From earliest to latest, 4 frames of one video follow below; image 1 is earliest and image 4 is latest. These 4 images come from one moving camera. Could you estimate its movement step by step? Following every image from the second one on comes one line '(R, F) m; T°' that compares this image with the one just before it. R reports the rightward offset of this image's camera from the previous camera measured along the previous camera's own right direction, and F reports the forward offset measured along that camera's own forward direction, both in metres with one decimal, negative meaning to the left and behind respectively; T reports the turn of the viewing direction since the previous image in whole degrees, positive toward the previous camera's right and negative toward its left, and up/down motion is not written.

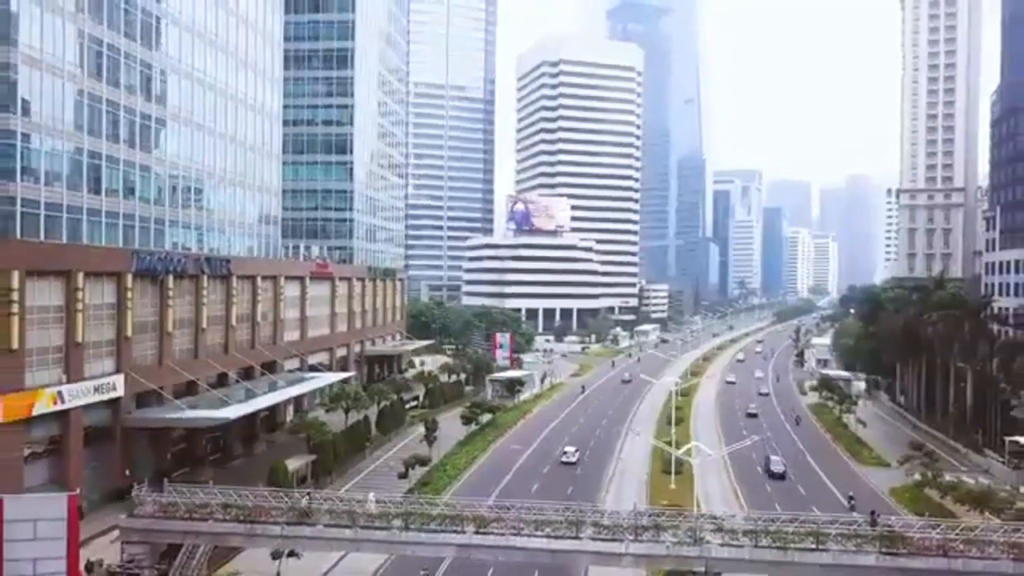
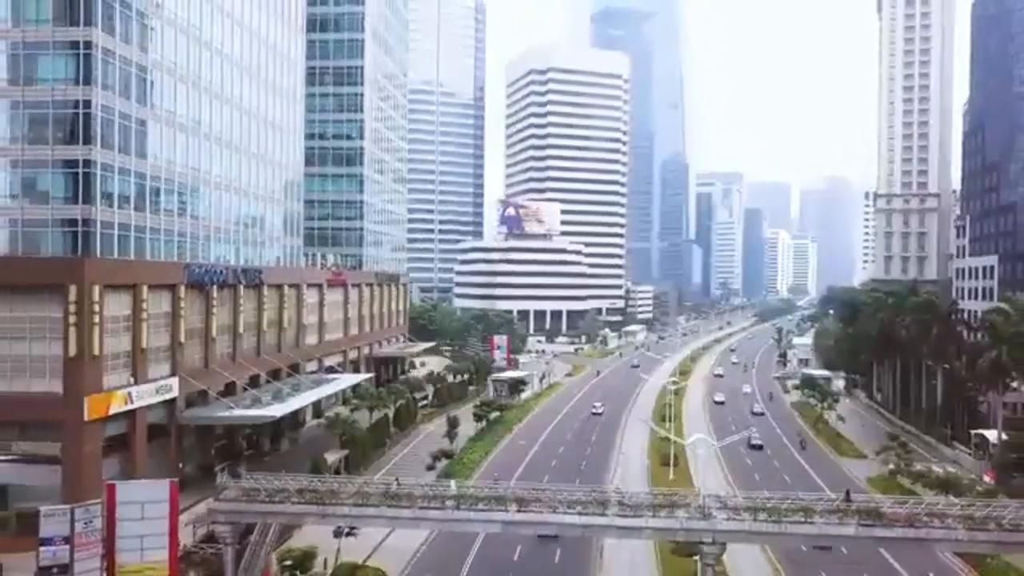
(-2.0, -5.3) m; +1°
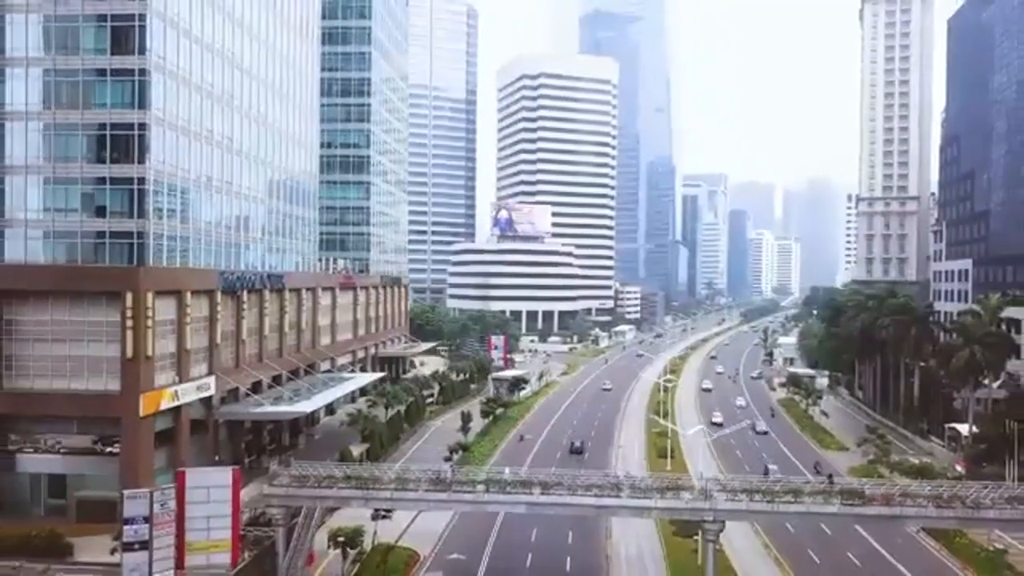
(-1.6, -4.5) m; +1°
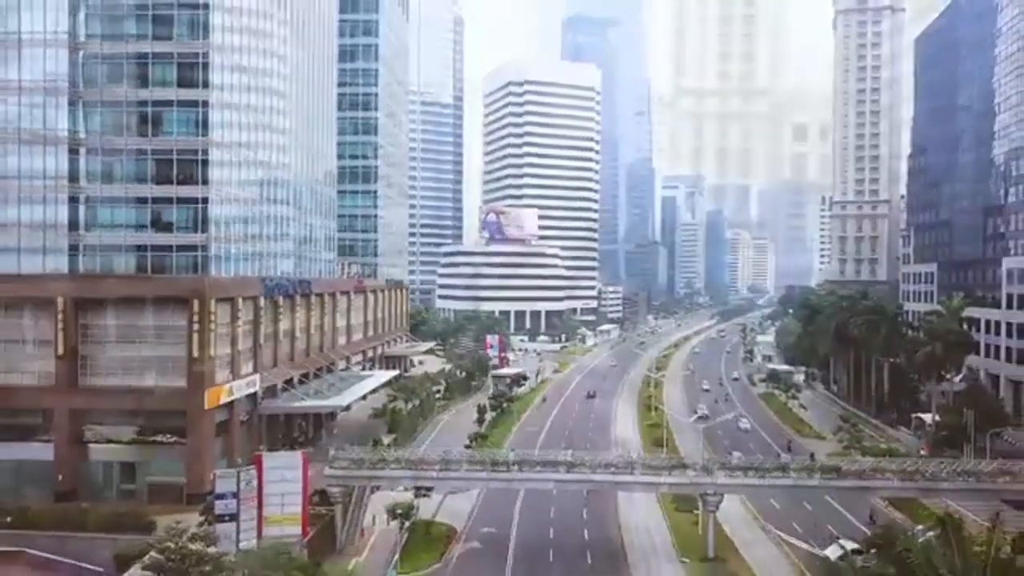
(-2.5, -6.5) m; +1°
